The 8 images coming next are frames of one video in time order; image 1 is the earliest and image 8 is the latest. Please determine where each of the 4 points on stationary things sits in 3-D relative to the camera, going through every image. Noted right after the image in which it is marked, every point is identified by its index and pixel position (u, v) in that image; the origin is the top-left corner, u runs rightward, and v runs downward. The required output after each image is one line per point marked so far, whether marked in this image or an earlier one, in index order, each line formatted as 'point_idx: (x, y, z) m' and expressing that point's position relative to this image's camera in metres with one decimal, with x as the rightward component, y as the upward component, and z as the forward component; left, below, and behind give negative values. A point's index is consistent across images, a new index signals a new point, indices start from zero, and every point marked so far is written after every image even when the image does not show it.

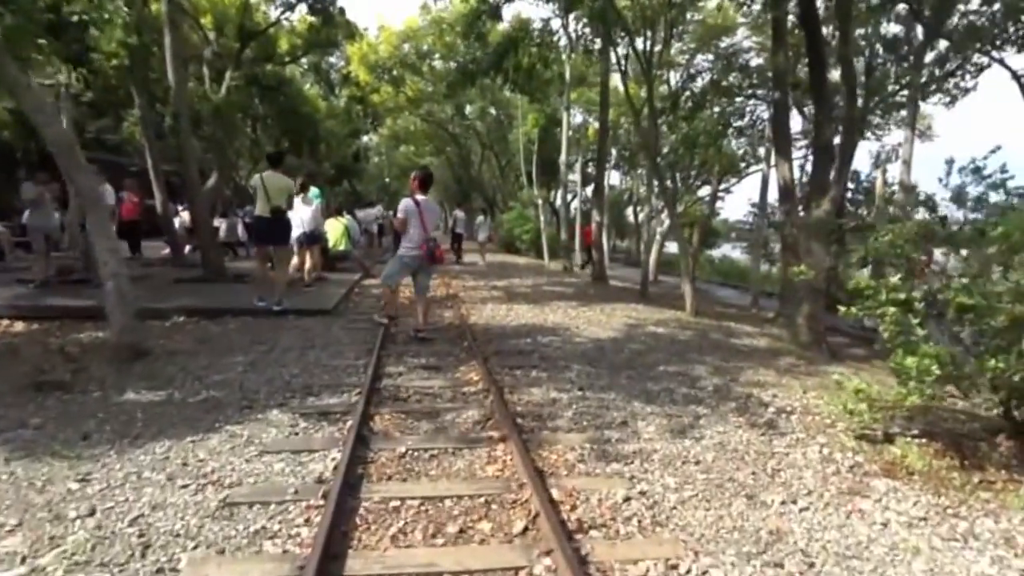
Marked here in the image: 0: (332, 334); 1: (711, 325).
0: (-2.3, -0.6, +11.9) m
1: (+3.4, -0.7, +15.5) m
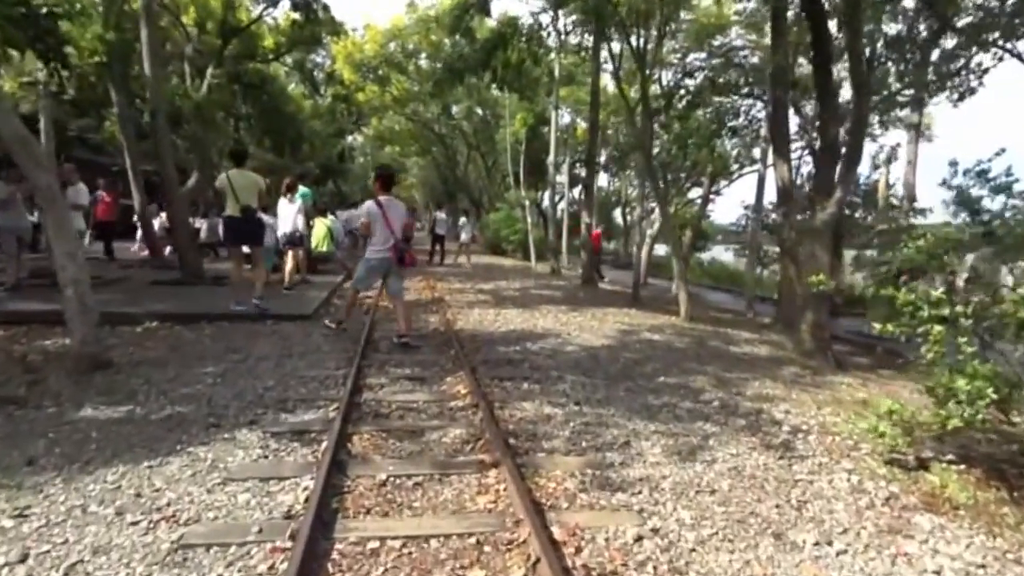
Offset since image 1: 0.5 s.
0: (-2.5, -0.7, +11.3) m
1: (+3.2, -0.7, +15.0) m
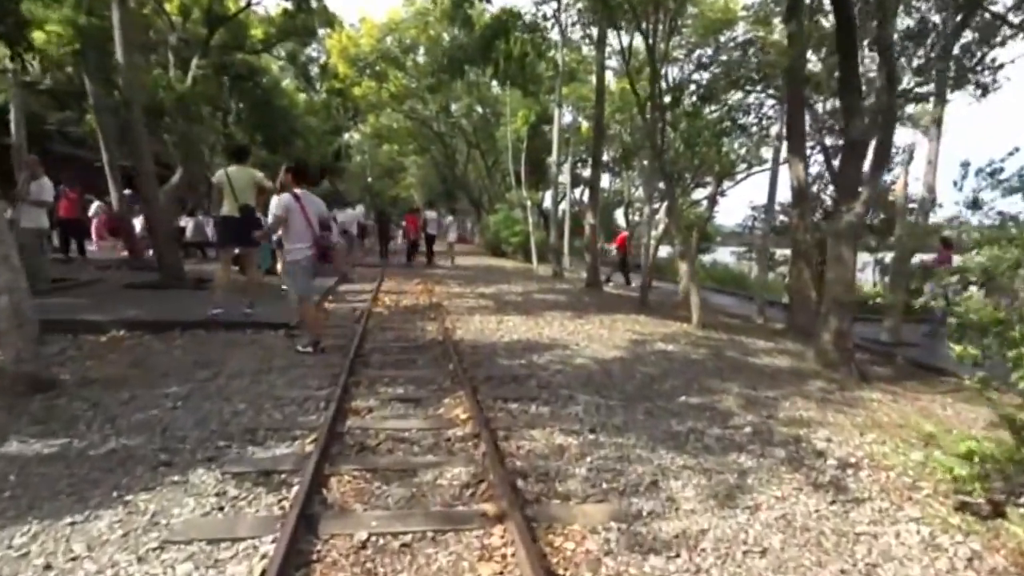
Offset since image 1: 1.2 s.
0: (-2.4, -0.8, +10.3) m
1: (+3.3, -0.8, +14.0) m
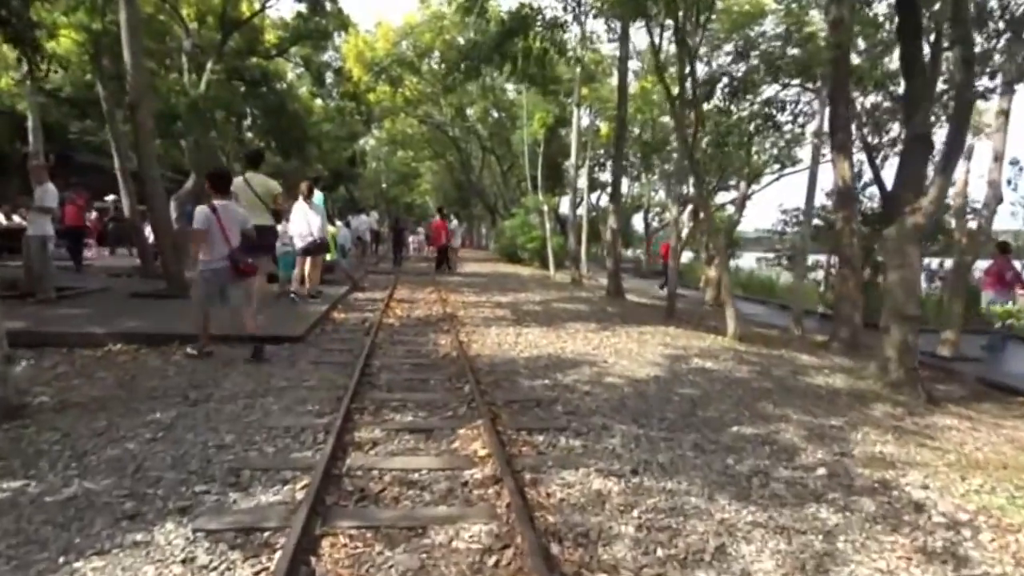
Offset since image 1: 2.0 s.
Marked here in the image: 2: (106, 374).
0: (-2.2, -0.9, +9.3) m
1: (+3.6, -1.0, +12.9) m
2: (-4.1, -0.9, +8.9) m
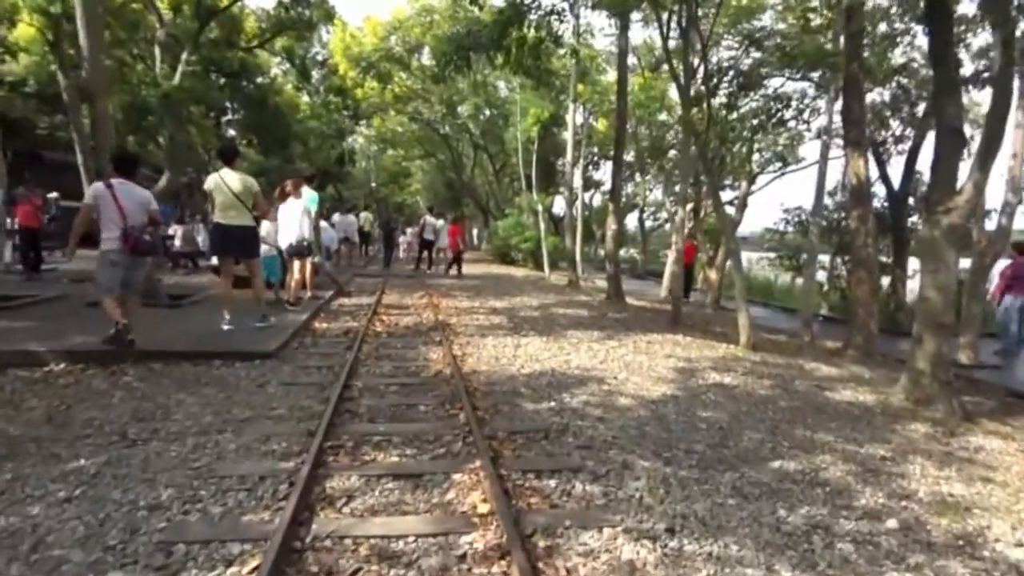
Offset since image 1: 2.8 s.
0: (-2.2, -1.0, +8.1) m
1: (+3.5, -1.1, +11.8) m
2: (-4.0, -1.0, +7.7) m
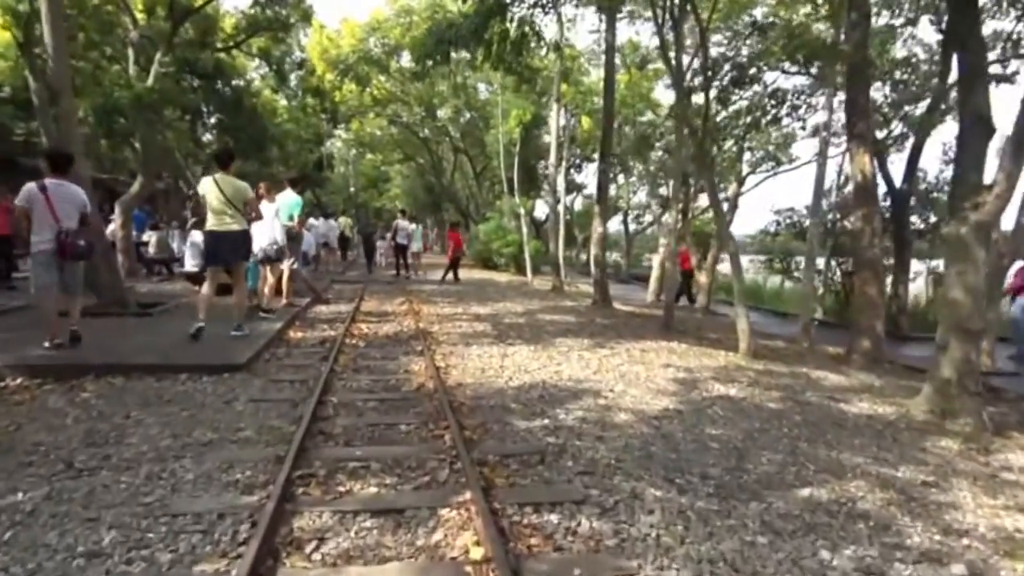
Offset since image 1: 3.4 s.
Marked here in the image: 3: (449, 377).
0: (-2.3, -1.0, +7.3) m
1: (+3.4, -1.1, +11.1) m
2: (-4.1, -1.1, +6.9) m
3: (-0.7, -1.0, +9.7) m
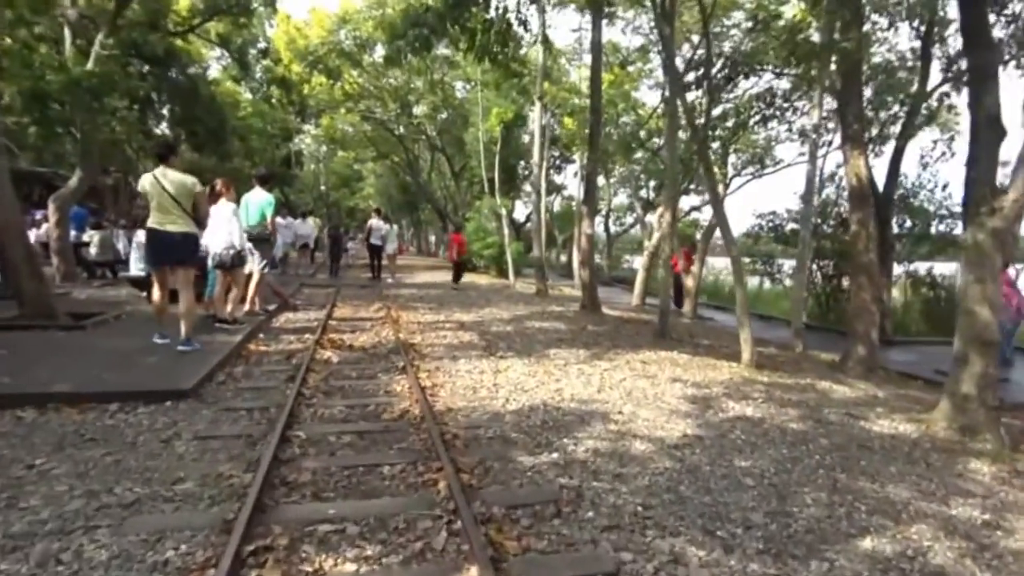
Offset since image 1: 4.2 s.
0: (-2.2, -1.2, +6.3) m
1: (+3.3, -1.2, +10.2) m
2: (-4.1, -1.2, +5.8) m
3: (-0.7, -1.1, +8.8) m
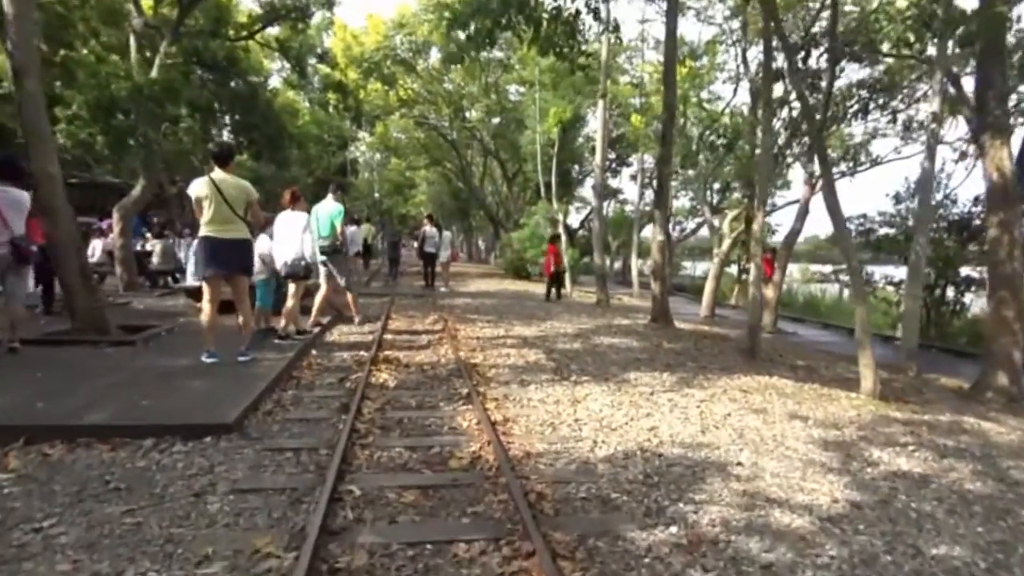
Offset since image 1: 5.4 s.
0: (-1.6, -1.3, +4.8) m
1: (+4.1, -1.4, +8.4) m
2: (-3.5, -1.3, +4.4) m
3: (0.0, -1.2, +7.1) m
